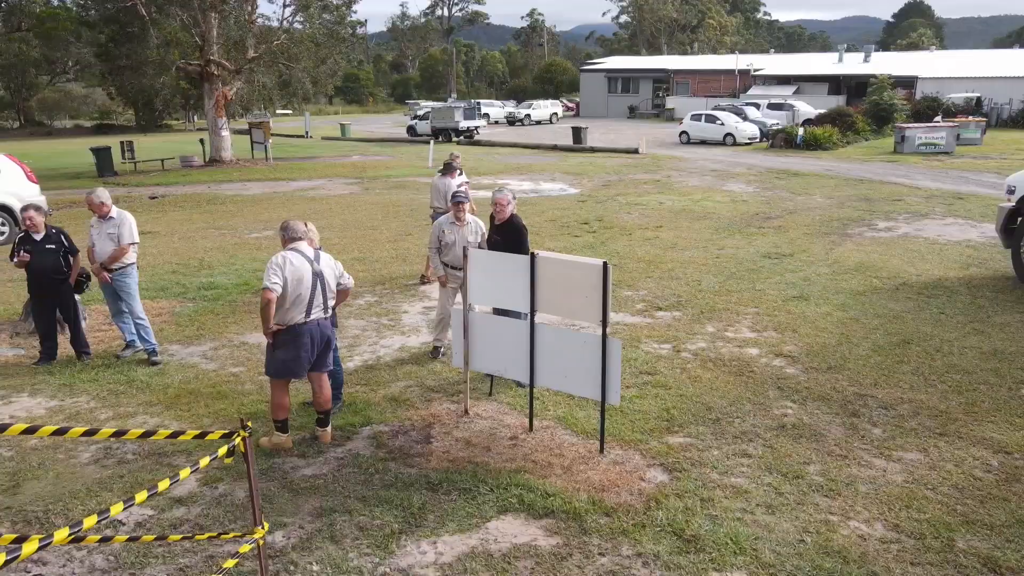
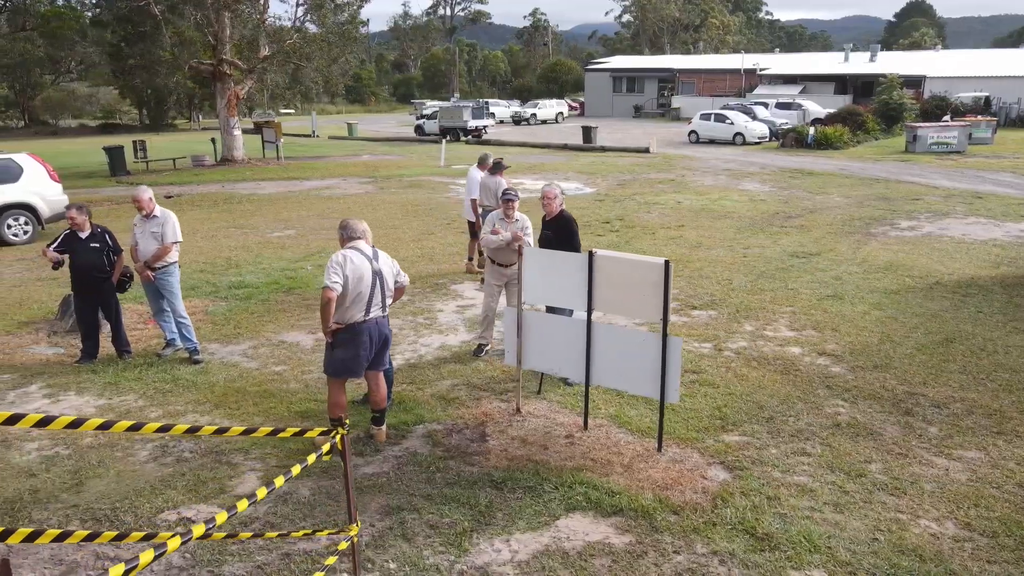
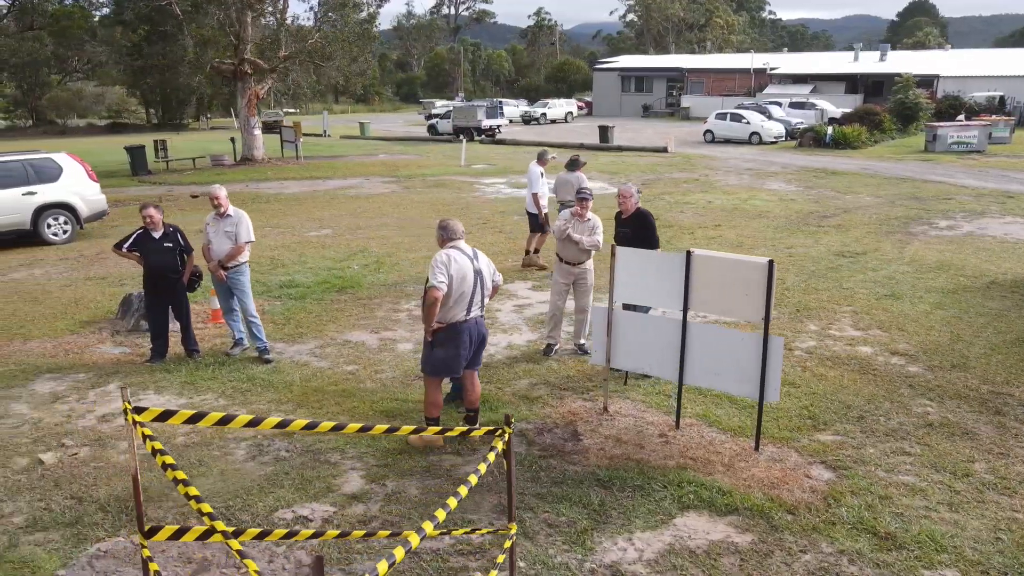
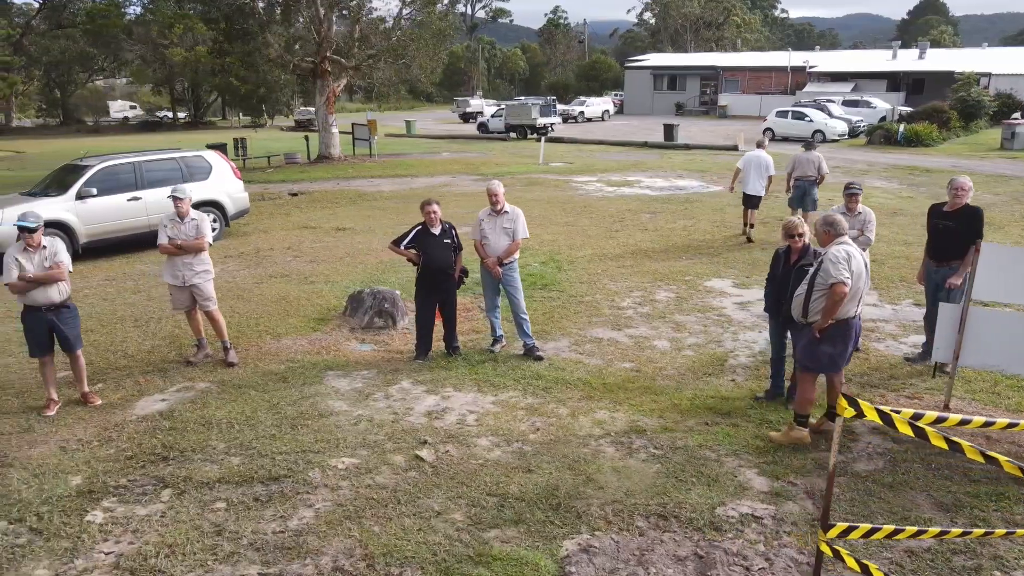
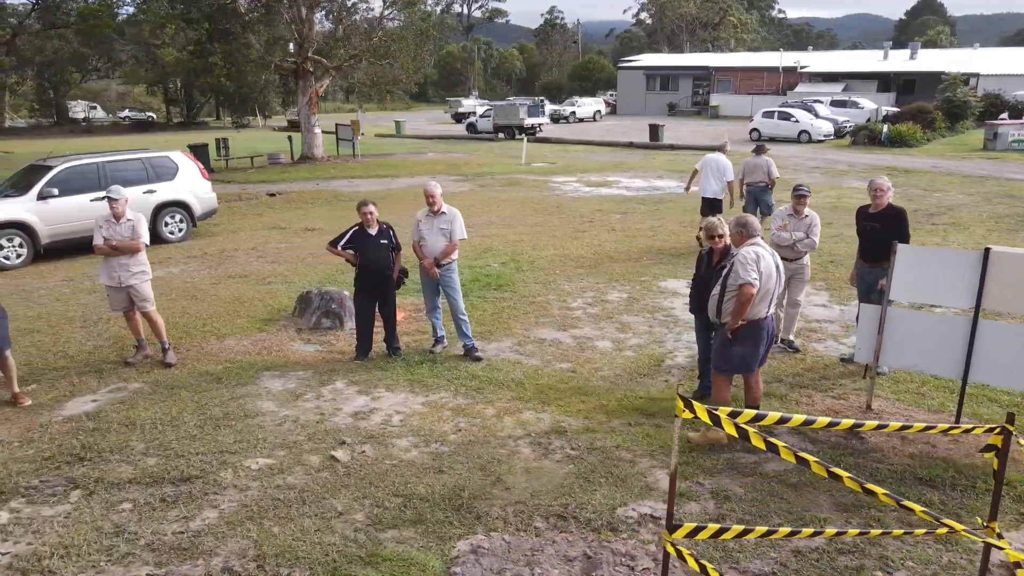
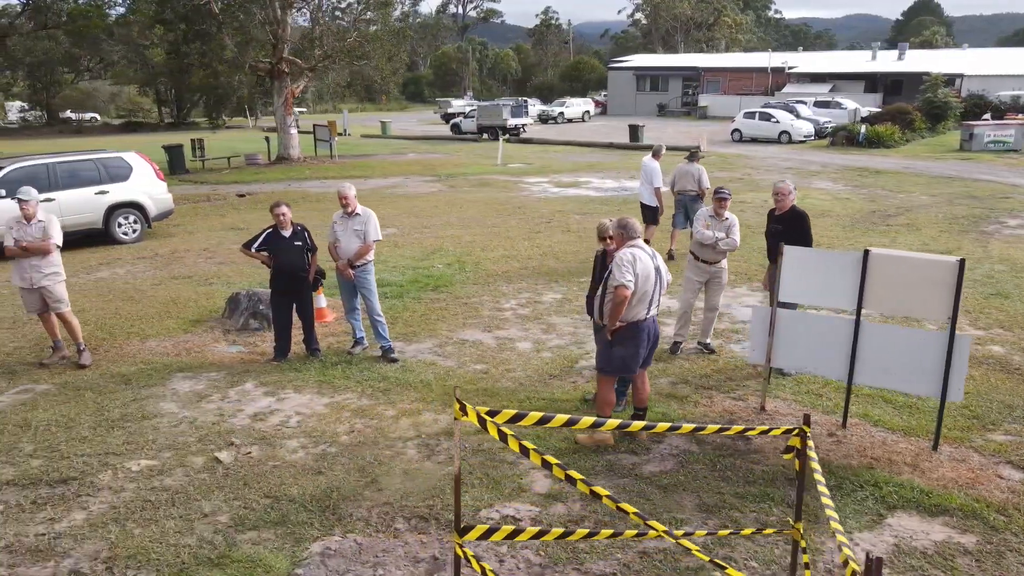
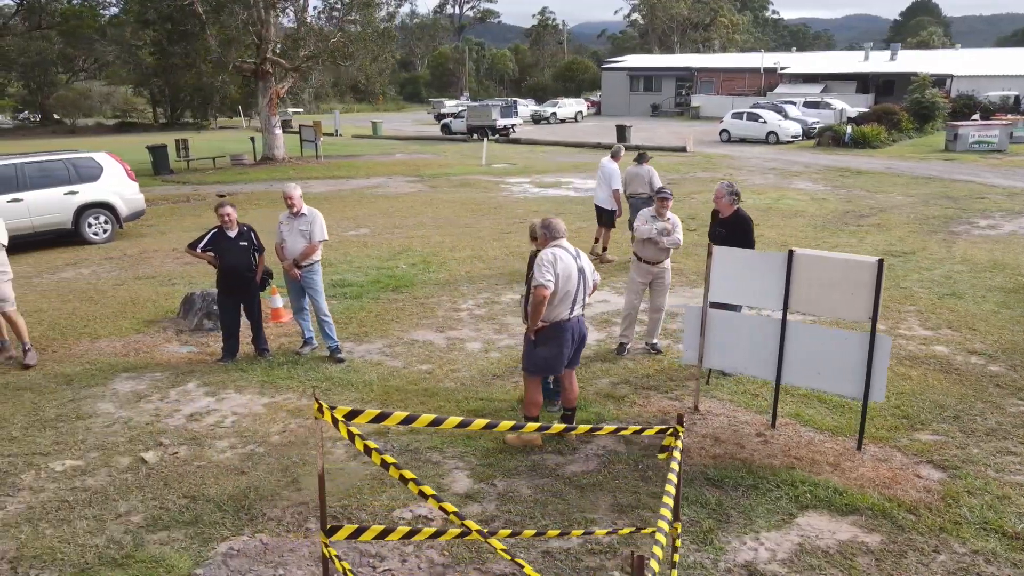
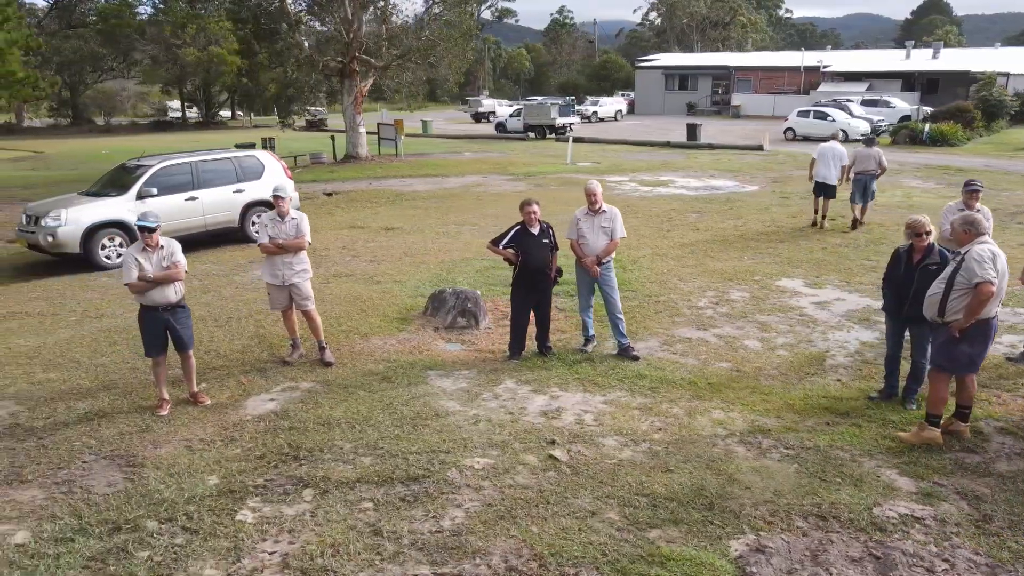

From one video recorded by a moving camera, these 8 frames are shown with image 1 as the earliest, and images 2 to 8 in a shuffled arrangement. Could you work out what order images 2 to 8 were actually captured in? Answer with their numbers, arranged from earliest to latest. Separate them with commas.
2, 3, 7, 6, 5, 4, 8
